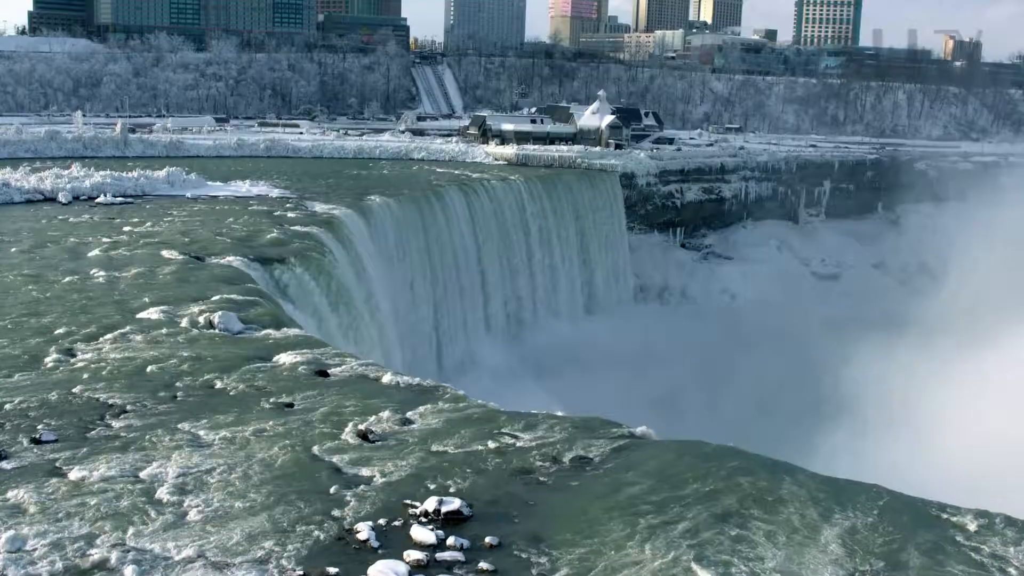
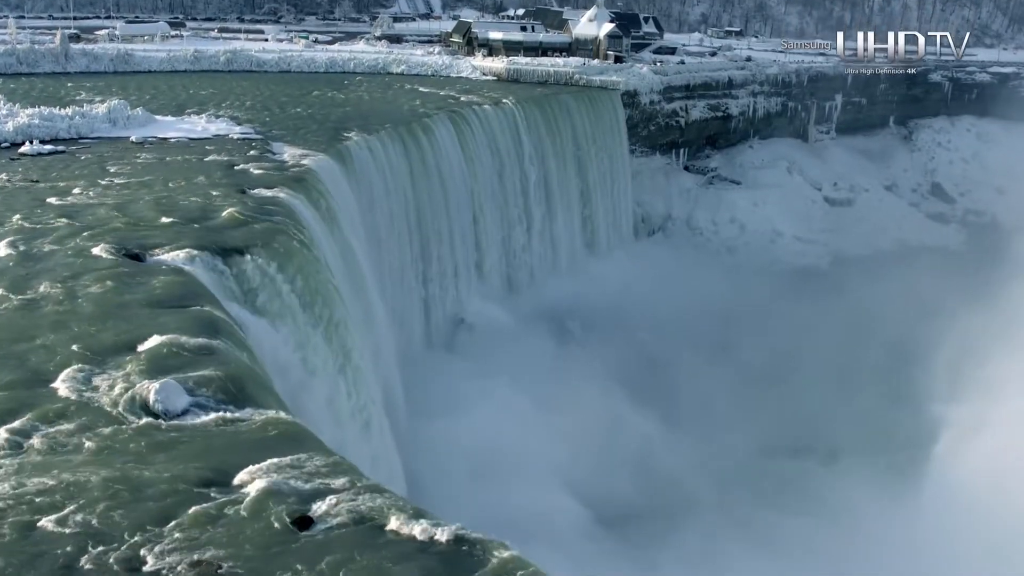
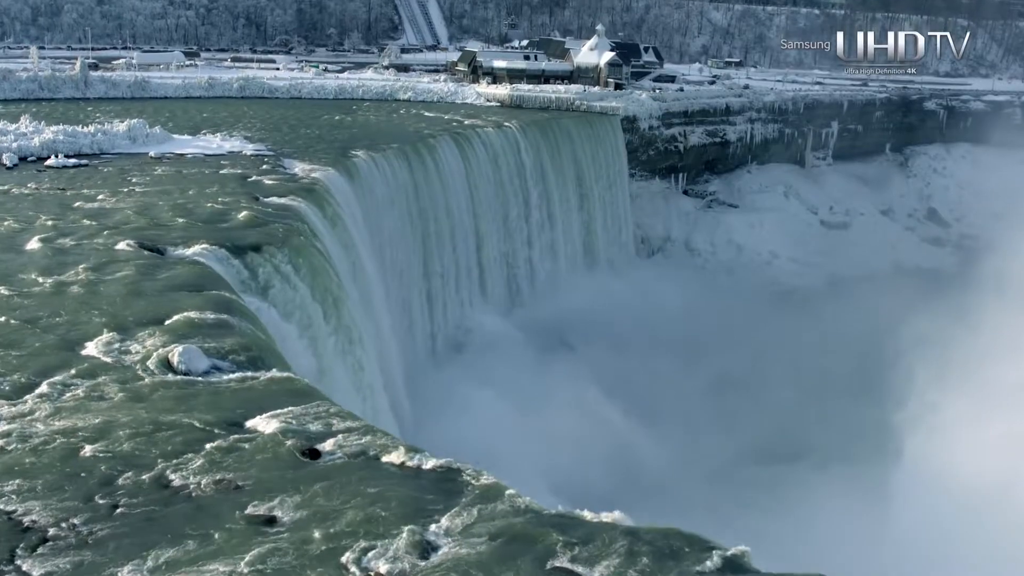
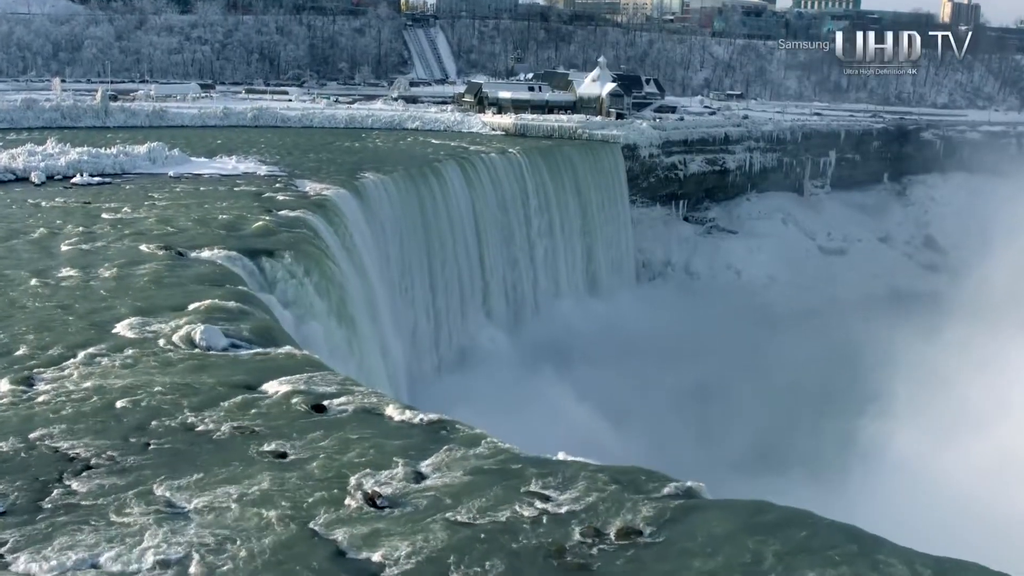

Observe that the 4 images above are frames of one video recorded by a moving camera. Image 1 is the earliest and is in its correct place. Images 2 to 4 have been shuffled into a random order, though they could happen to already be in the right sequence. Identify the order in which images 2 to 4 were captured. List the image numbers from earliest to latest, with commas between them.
4, 3, 2
